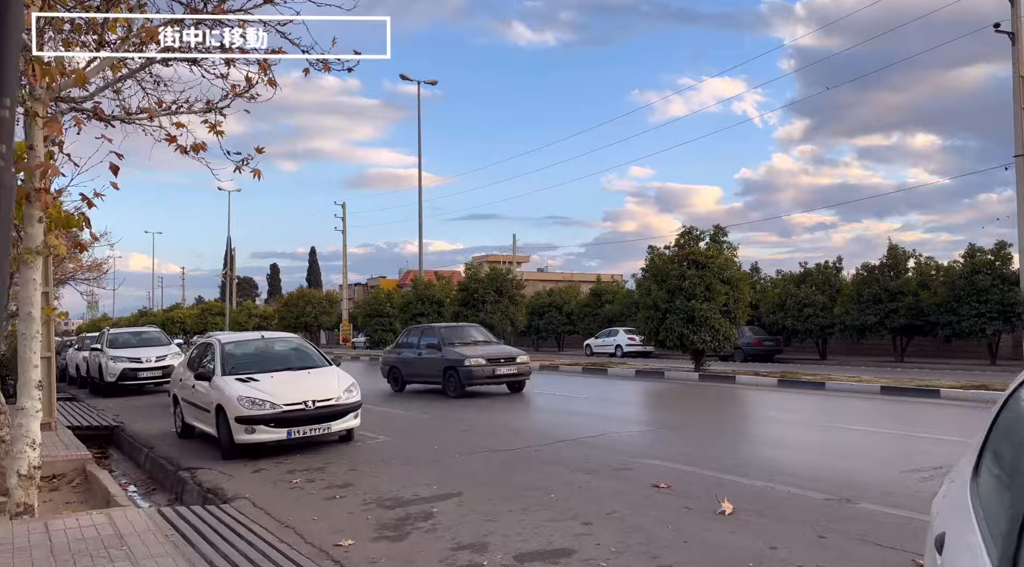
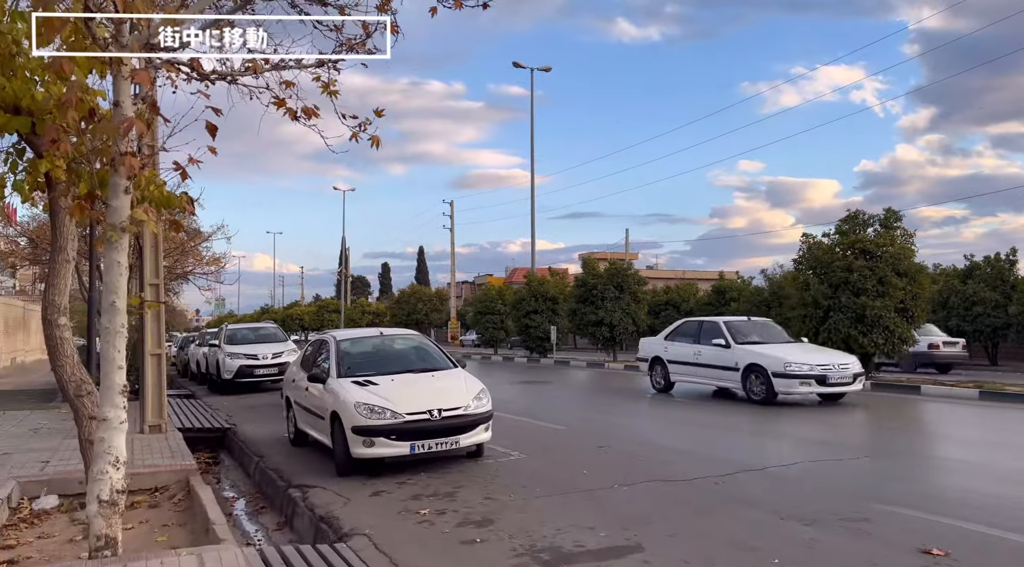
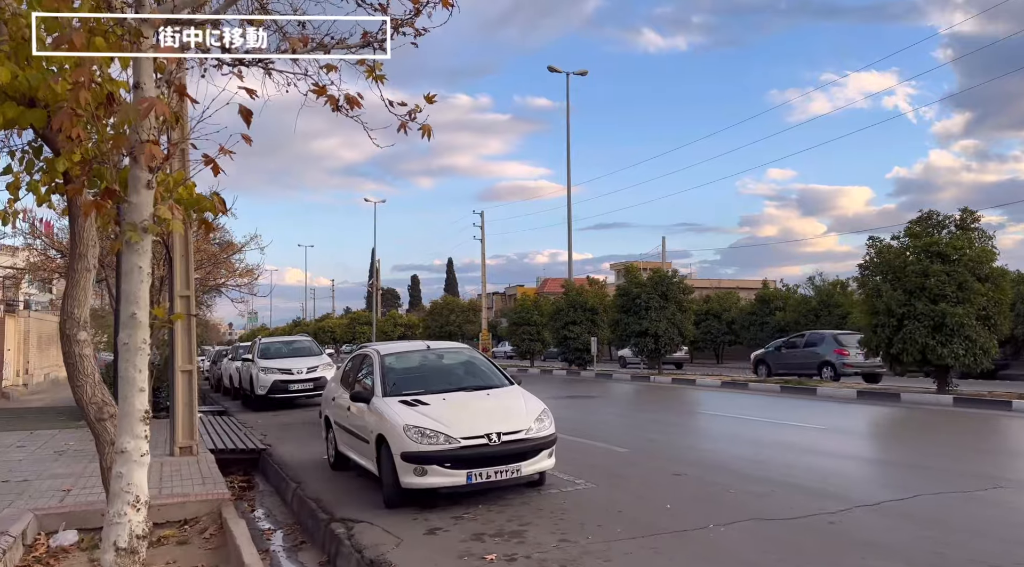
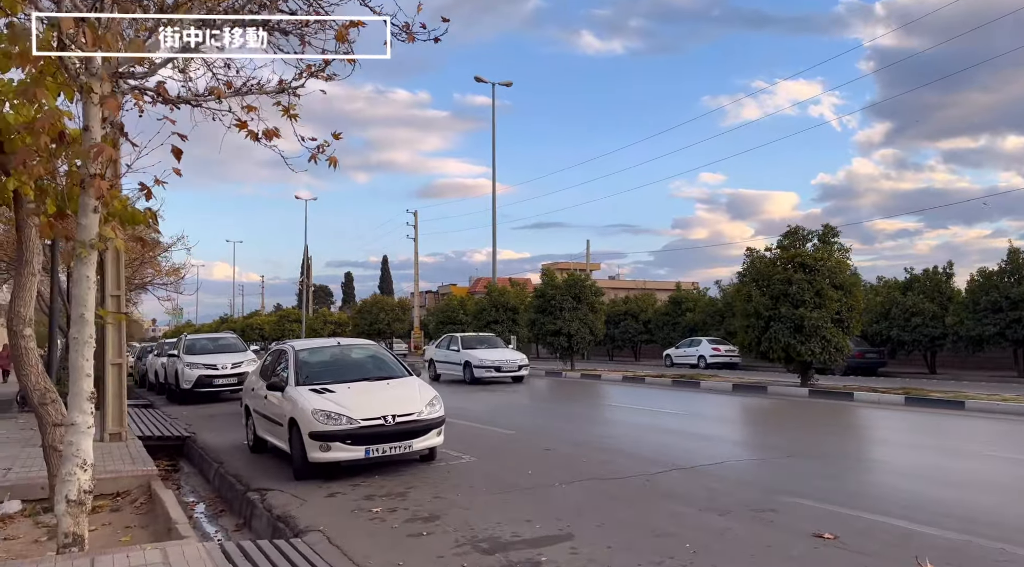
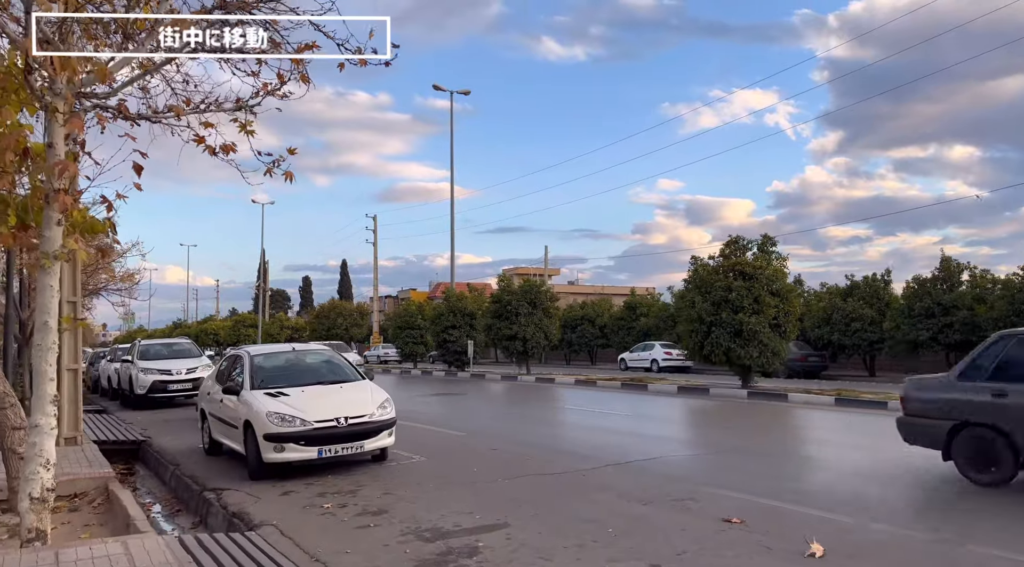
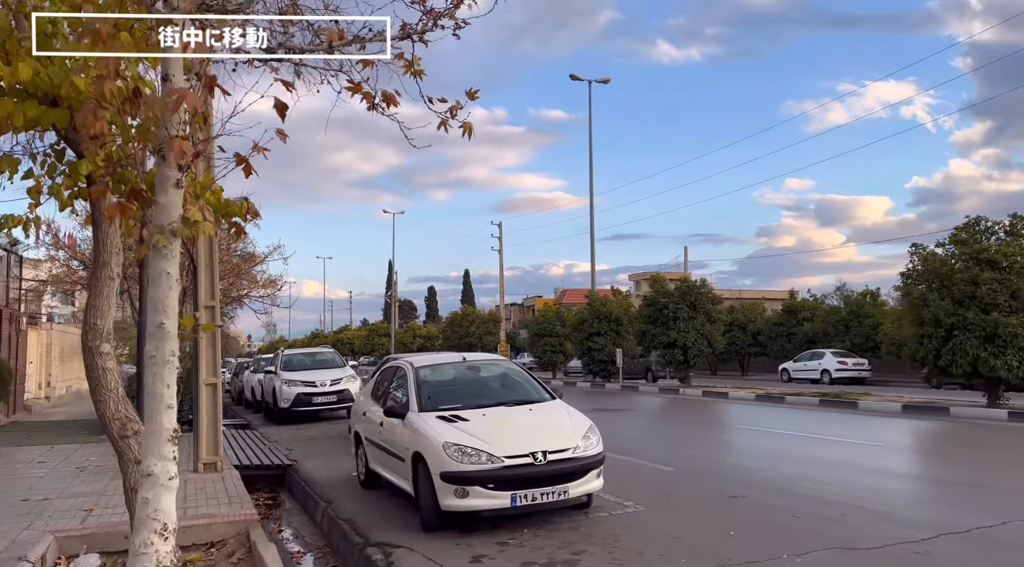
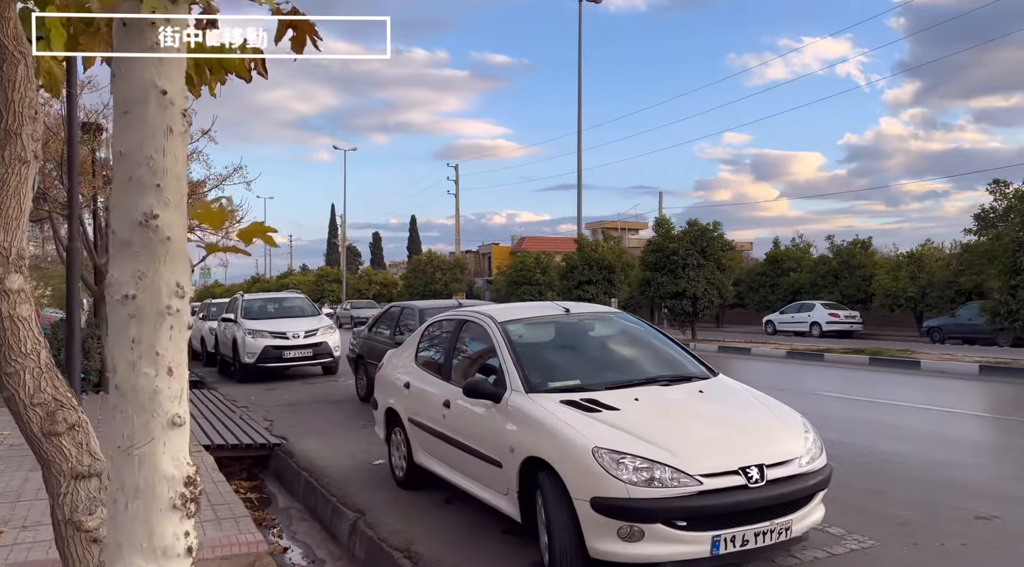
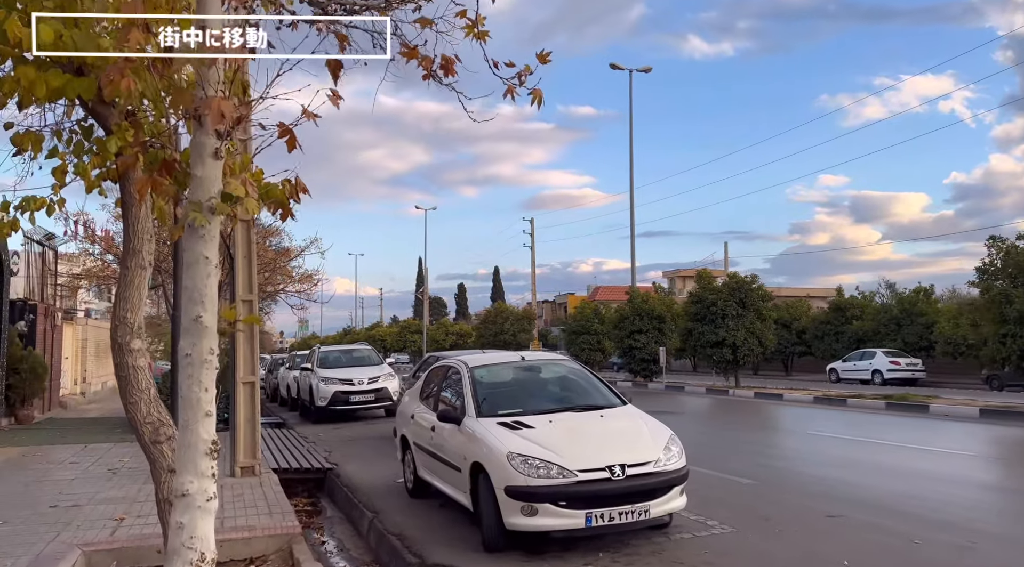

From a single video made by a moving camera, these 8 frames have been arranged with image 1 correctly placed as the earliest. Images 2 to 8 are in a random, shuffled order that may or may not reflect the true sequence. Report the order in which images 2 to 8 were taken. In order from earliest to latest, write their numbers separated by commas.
5, 4, 2, 3, 6, 8, 7
